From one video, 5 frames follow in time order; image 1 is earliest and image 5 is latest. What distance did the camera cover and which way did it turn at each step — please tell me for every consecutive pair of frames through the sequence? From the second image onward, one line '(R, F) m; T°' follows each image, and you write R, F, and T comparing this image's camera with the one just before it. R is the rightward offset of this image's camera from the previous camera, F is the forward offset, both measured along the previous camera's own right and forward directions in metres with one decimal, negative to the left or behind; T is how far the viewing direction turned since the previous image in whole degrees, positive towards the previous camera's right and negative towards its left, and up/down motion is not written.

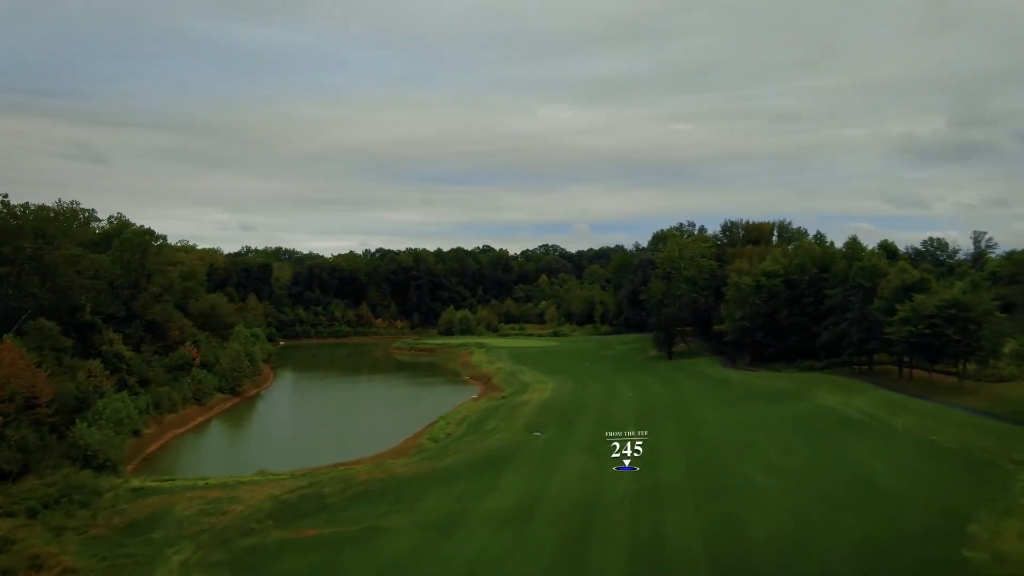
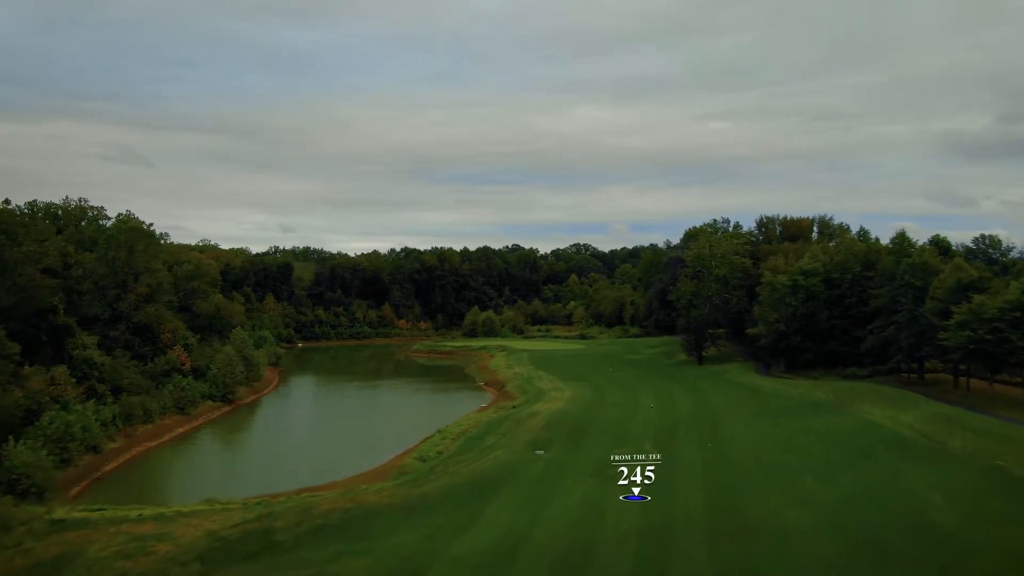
(+1.5, +3.5) m; -3°
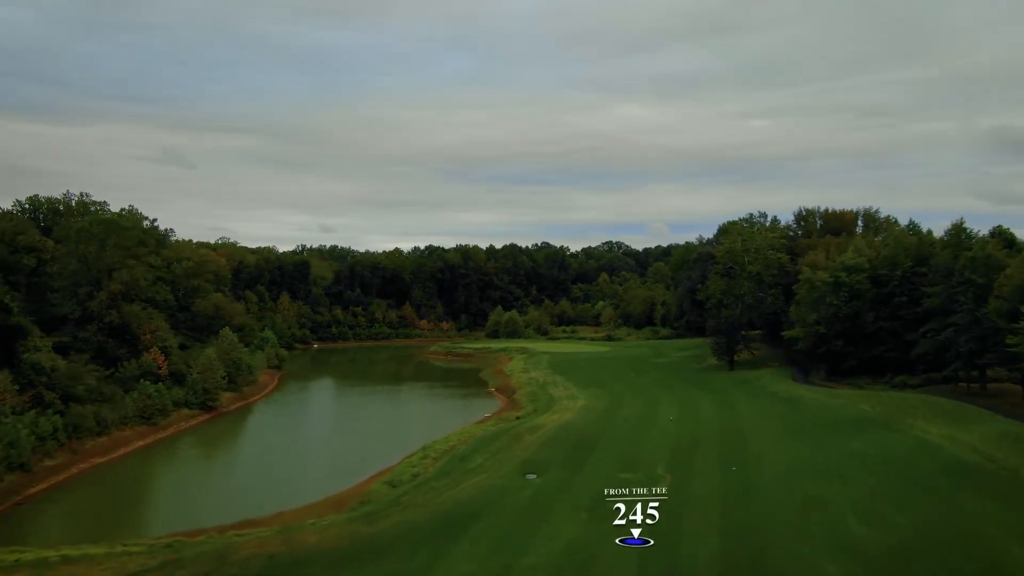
(+1.8, +4.0) m; -3°
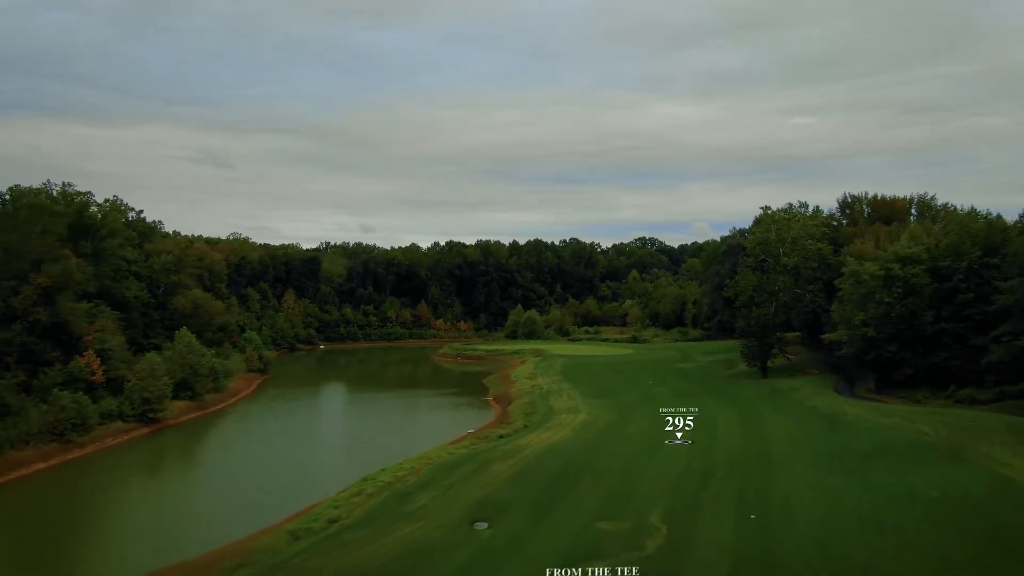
(+2.5, +5.8) m; -3°
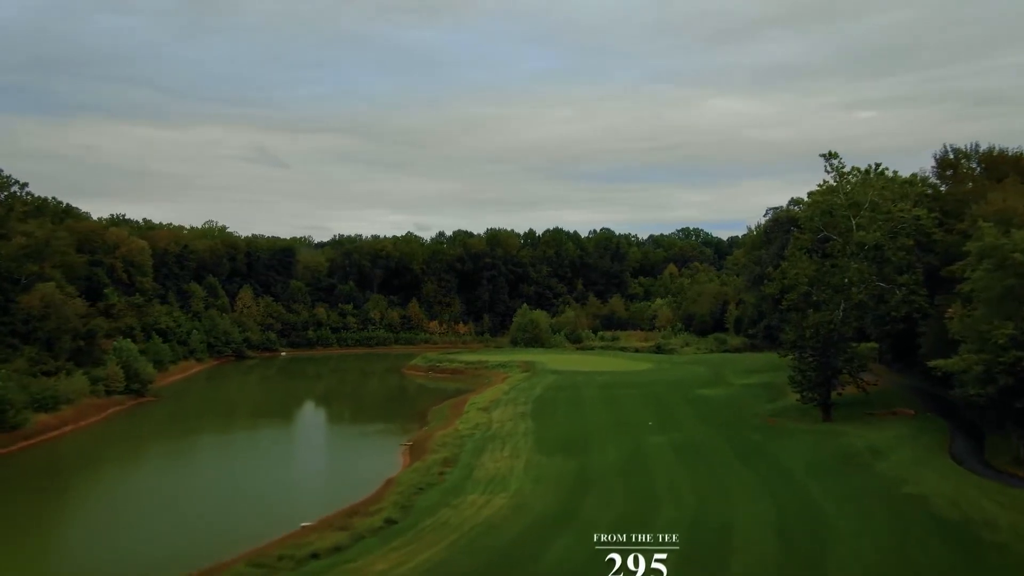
(+5.4, +14.9) m; -4°
